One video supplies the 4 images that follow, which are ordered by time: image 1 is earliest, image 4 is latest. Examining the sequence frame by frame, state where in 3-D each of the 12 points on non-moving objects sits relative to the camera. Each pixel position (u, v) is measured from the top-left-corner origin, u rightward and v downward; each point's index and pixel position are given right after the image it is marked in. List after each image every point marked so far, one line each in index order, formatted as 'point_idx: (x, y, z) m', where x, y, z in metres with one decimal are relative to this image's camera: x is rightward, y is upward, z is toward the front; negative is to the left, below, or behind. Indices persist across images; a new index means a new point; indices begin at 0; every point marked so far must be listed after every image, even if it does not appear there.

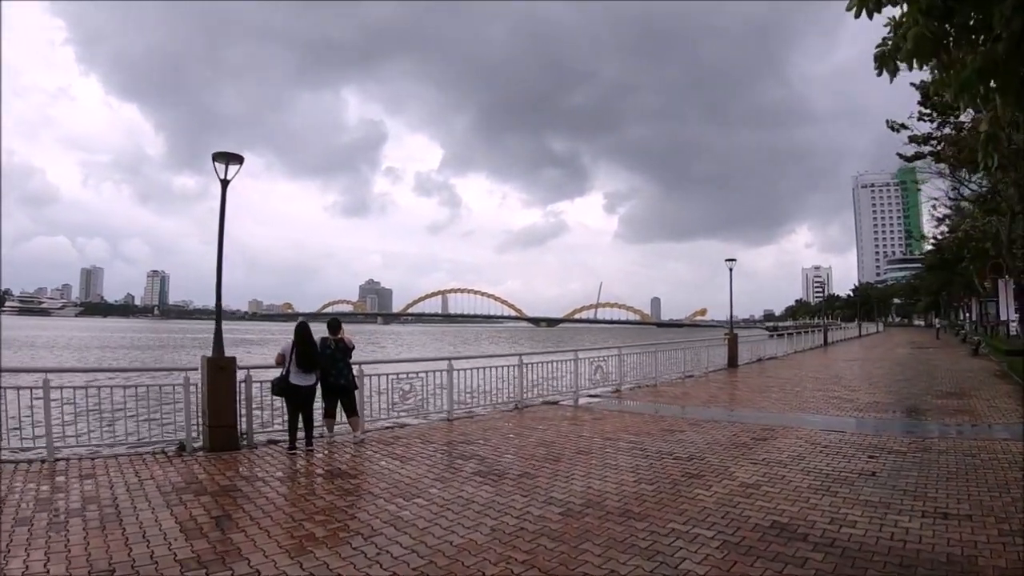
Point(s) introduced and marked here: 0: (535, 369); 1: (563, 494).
0: (+0.4, -1.5, +11.7) m
1: (+0.5, -2.0, +6.0) m
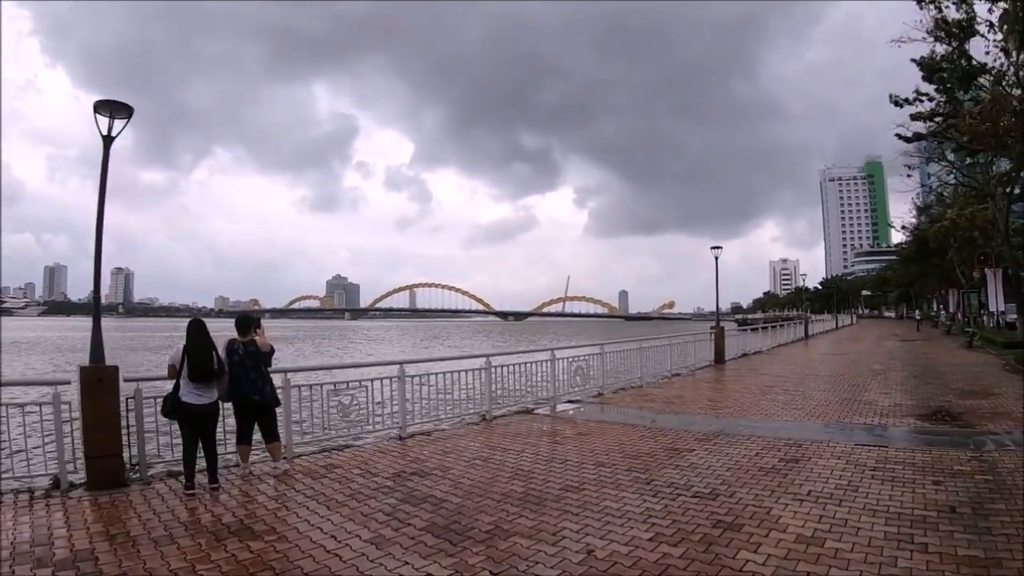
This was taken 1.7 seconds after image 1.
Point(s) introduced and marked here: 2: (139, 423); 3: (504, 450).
0: (-0.1, -1.3, +9.8) m
1: (+0.3, -1.8, +4.1) m
2: (-4.2, -1.5, +6.9) m
3: (-0.1, -1.9, +7.3) m
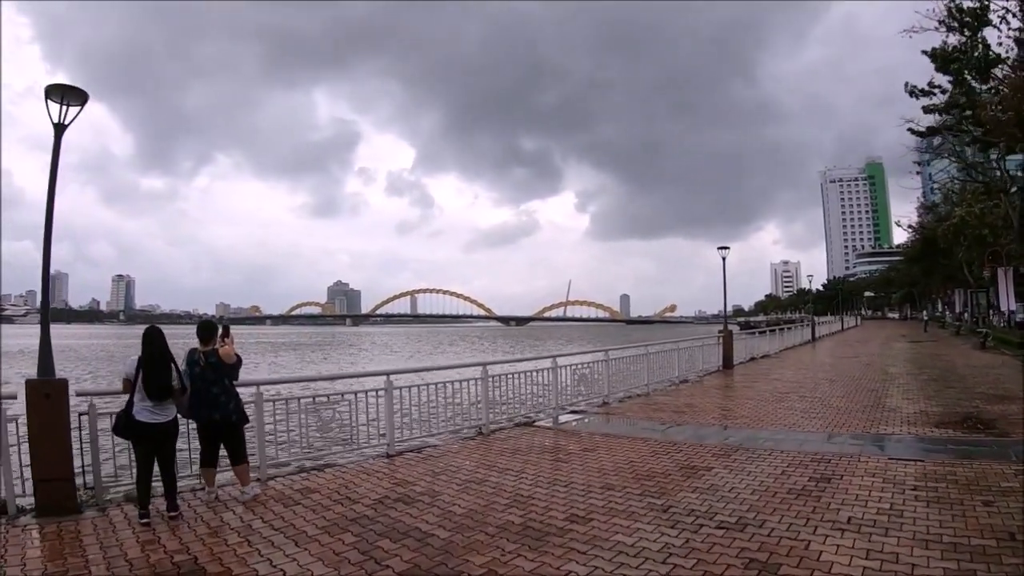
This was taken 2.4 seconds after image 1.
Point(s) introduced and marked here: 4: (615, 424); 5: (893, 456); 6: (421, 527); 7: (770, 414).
0: (-0.1, -1.4, +9.1) m
1: (+0.2, -1.8, +3.3) m
2: (-4.2, -1.5, +6.2) m
3: (-0.1, -1.9, +6.6) m
4: (+1.5, -2.0, +9.1) m
5: (+4.8, -2.1, +7.8) m
6: (-0.7, -1.9, +4.9) m
7: (+4.4, -2.1, +10.5) m
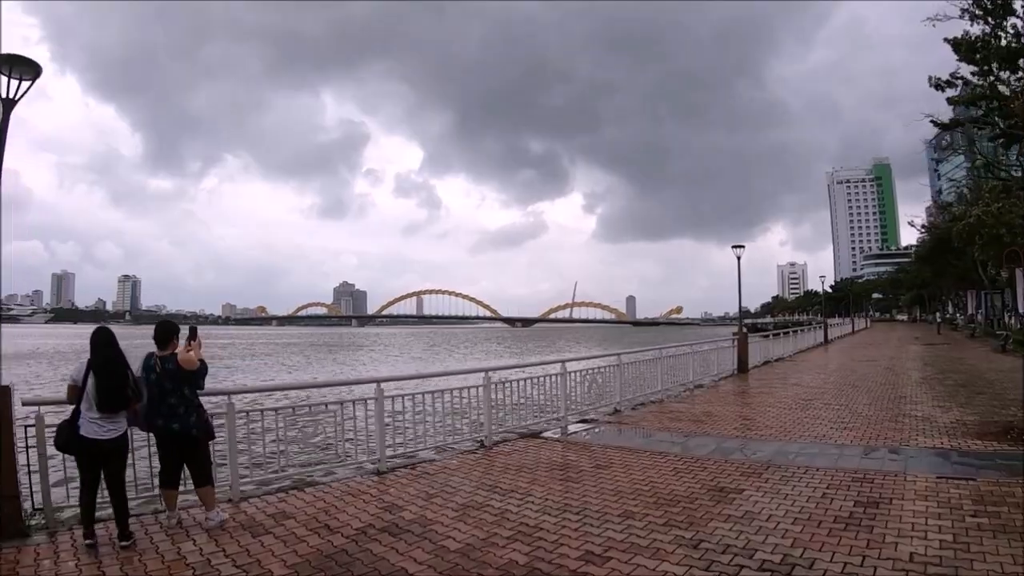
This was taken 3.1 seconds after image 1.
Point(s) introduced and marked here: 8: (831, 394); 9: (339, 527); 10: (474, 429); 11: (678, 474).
0: (0.0, -1.3, +8.3) m
1: (+0.2, -1.8, +2.6) m
2: (-4.2, -1.5, +5.5) m
3: (-0.1, -1.9, +5.8) m
4: (+1.6, -2.0, +8.3) m
5: (+4.8, -2.1, +7.0) m
6: (-0.7, -1.9, +4.1) m
7: (+4.4, -2.1, +9.7) m
8: (+6.9, -2.3, +13.4) m
9: (-1.4, -1.9, +4.9) m
10: (-0.5, -1.8, +7.8) m
11: (+1.7, -1.9, +6.3) m
